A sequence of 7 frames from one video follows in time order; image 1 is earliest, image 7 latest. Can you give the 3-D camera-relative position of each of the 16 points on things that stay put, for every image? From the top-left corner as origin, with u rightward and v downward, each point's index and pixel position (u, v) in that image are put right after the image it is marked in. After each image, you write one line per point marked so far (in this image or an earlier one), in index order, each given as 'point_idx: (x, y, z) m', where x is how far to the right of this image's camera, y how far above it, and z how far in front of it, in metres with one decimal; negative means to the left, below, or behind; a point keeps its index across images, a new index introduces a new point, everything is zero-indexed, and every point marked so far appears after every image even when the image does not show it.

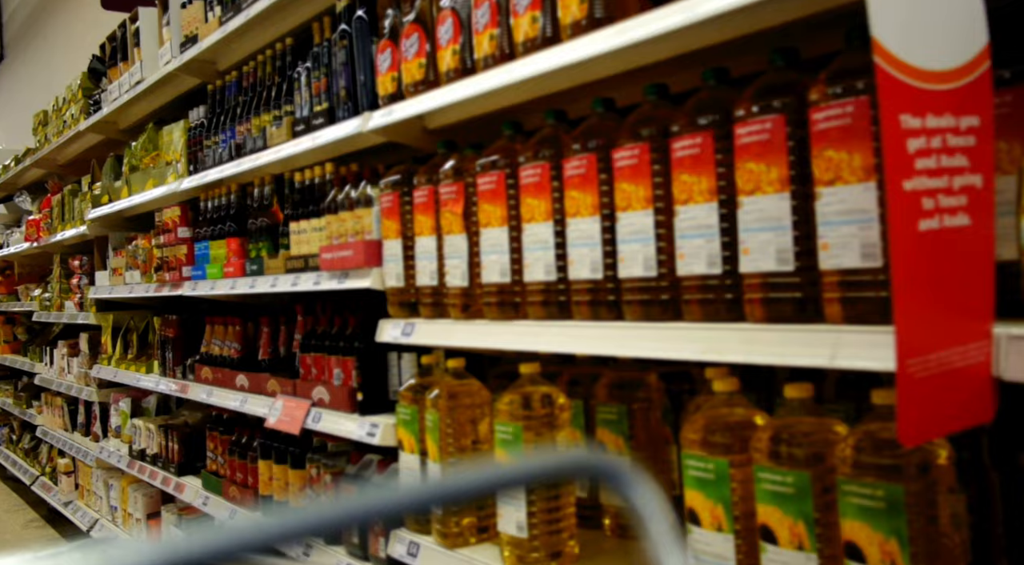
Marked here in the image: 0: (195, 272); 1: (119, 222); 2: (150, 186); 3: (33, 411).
0: (-1.1, 0.0, +3.3) m
1: (-2.0, +0.3, +4.5) m
2: (-1.4, +0.4, +3.6) m
3: (-3.2, -0.9, +6.2) m
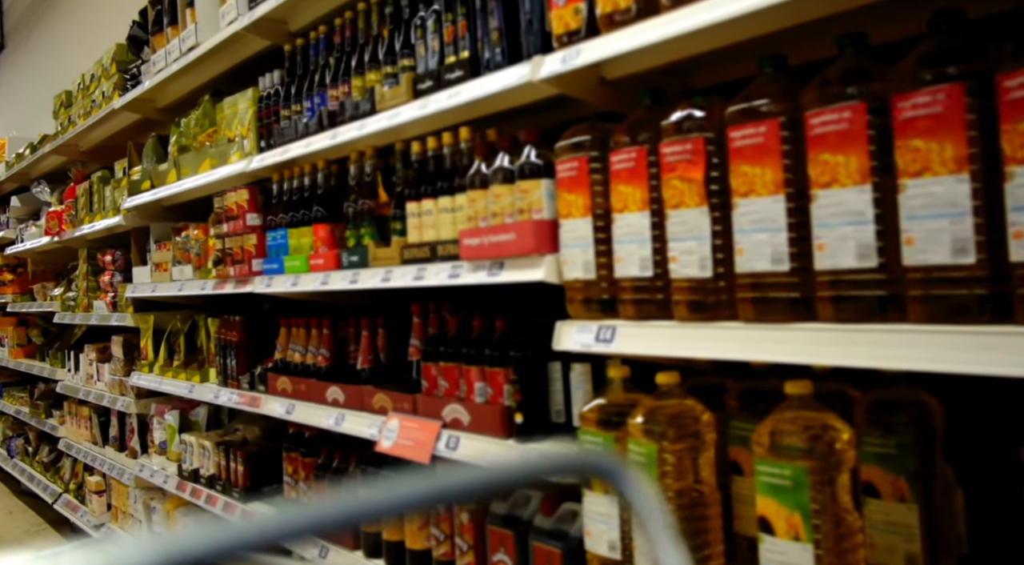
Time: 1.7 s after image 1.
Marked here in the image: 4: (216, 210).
0: (-0.8, +0.1, +2.9) m
1: (-1.6, +0.3, +4.2) m
2: (-1.0, +0.4, +3.2) m
3: (-2.9, -0.9, +5.8) m
4: (-1.1, +0.3, +3.3) m
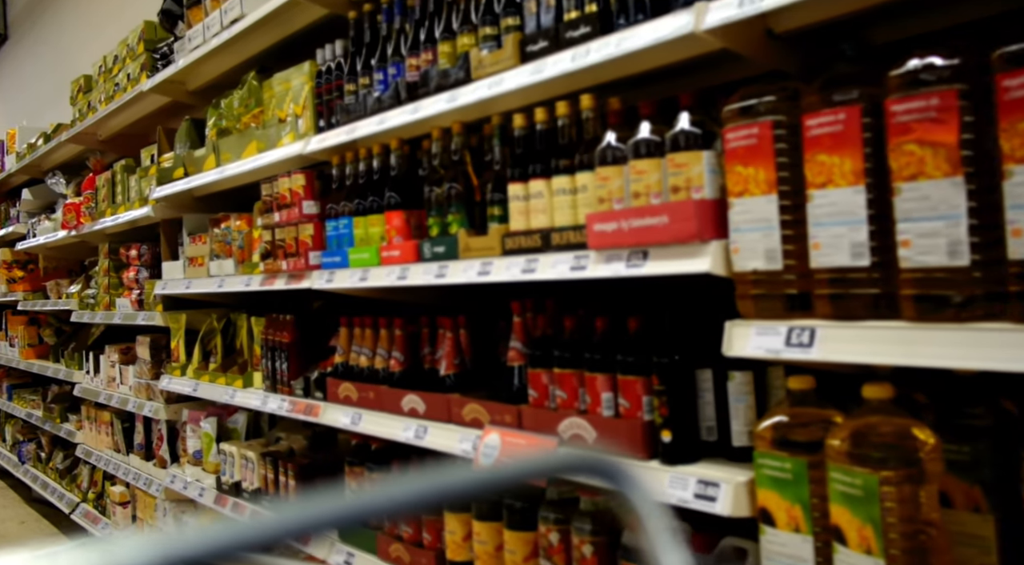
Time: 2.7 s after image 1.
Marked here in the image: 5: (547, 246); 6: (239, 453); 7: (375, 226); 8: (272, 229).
0: (-0.5, +0.1, +2.6) m
1: (-1.4, +0.3, +3.9) m
2: (-0.8, +0.4, +2.9) m
3: (-2.7, -0.9, +5.5) m
4: (-0.8, +0.3, +3.0) m
5: (+0.1, +0.1, +1.9) m
6: (-1.0, -0.6, +3.3) m
7: (-0.4, +0.2, +2.5) m
8: (-0.8, +0.2, +2.9) m
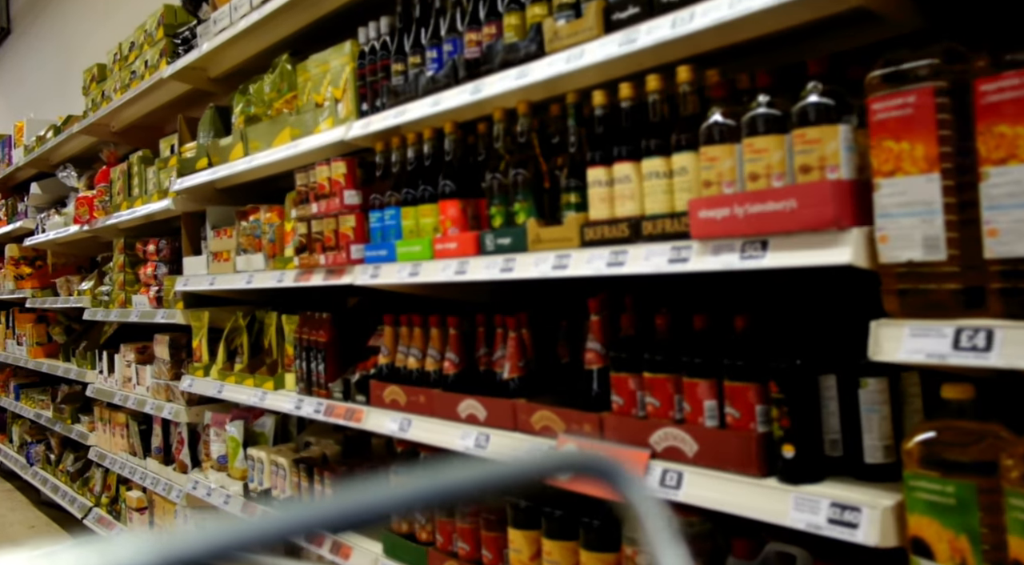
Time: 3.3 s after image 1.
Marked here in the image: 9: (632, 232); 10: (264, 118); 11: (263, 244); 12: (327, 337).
0: (-0.4, +0.1, +2.4) m
1: (-1.2, +0.4, +3.7) m
2: (-0.6, +0.4, +2.7) m
3: (-2.5, -0.8, +5.3) m
4: (-0.7, +0.3, +2.8) m
5: (+0.2, +0.1, +1.7) m
6: (-0.8, -0.6, +3.1) m
7: (-0.2, +0.2, +2.3) m
8: (-0.6, +0.2, +2.8) m
9: (+0.2, +0.1, +1.7) m
10: (-0.8, +0.6, +3.1) m
11: (-0.9, +0.1, +3.1) m
12: (-0.6, -0.2, +2.7) m
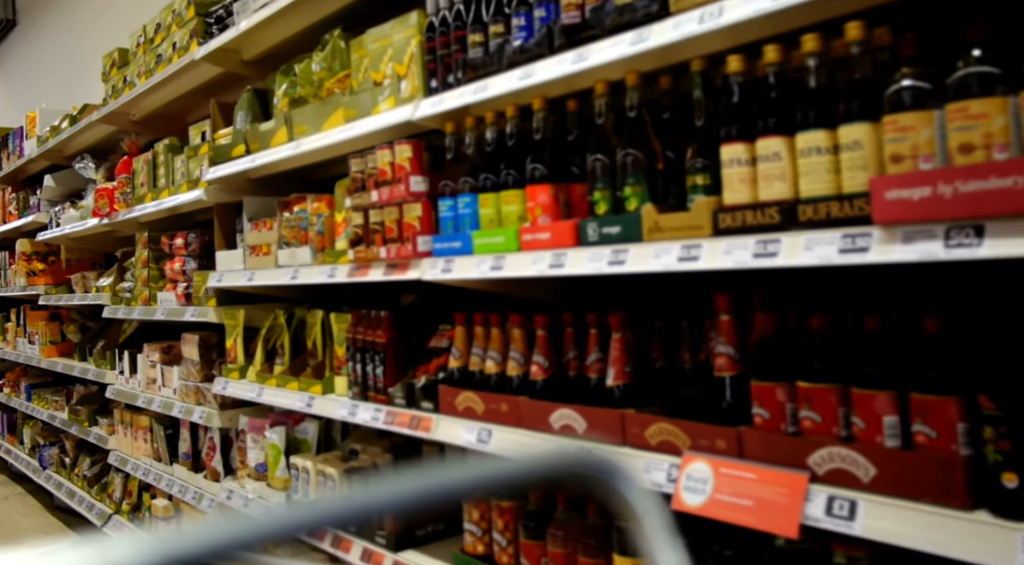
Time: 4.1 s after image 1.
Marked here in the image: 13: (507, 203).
0: (-0.2, +0.1, +2.2) m
1: (-1.0, +0.4, +3.4) m
2: (-0.4, +0.5, +2.5) m
3: (-2.3, -0.8, +5.0) m
4: (-0.4, +0.3, +2.6) m
5: (+0.4, +0.1, +1.4) m
6: (-0.6, -0.6, +2.9) m
7: (0.0, +0.2, +2.1) m
8: (-0.4, +0.2, +2.5) m
9: (+0.4, +0.1, +1.4) m
10: (-0.6, +0.6, +2.9) m
11: (-0.6, +0.1, +2.8) m
12: (-0.3, -0.2, +2.5) m
13: (0.0, +0.2, +2.1) m
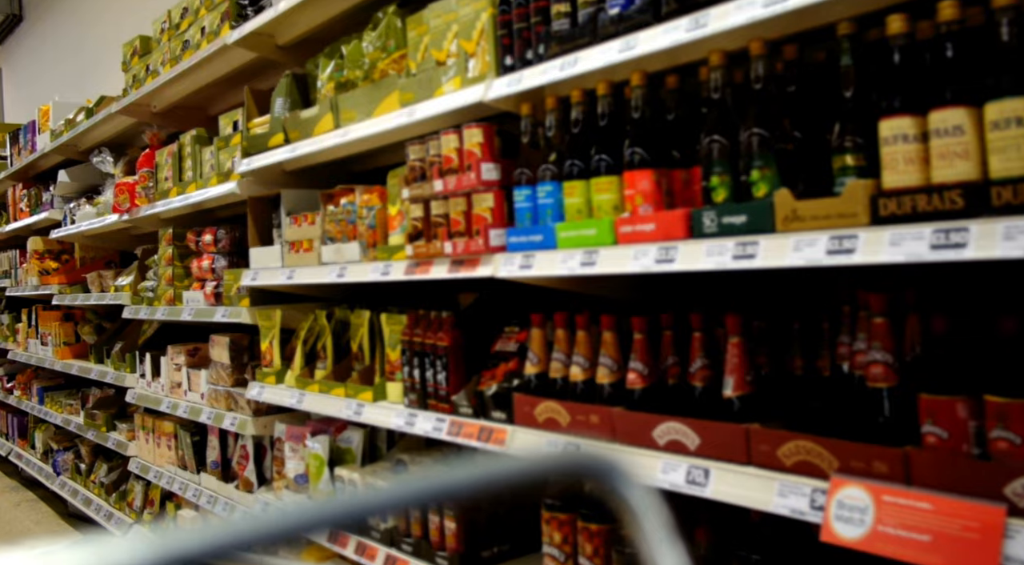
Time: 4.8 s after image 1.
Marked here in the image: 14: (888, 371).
0: (0.0, +0.1, +2.0) m
1: (-0.8, +0.4, +3.2) m
2: (-0.2, +0.5, +2.3) m
3: (-2.1, -0.8, +4.8) m
4: (-0.3, +0.3, +2.4) m
5: (+0.6, +0.1, +1.2) m
6: (-0.4, -0.6, +2.7) m
7: (+0.2, +0.2, +1.8) m
8: (-0.2, +0.2, +2.3) m
9: (+0.6, +0.1, +1.2) m
10: (-0.4, +0.6, +2.6) m
11: (-0.4, +0.2, +2.6) m
12: (-0.2, -0.1, +2.3) m
13: (+0.2, +0.2, +1.8) m
14: (+0.6, -0.1, +1.4) m
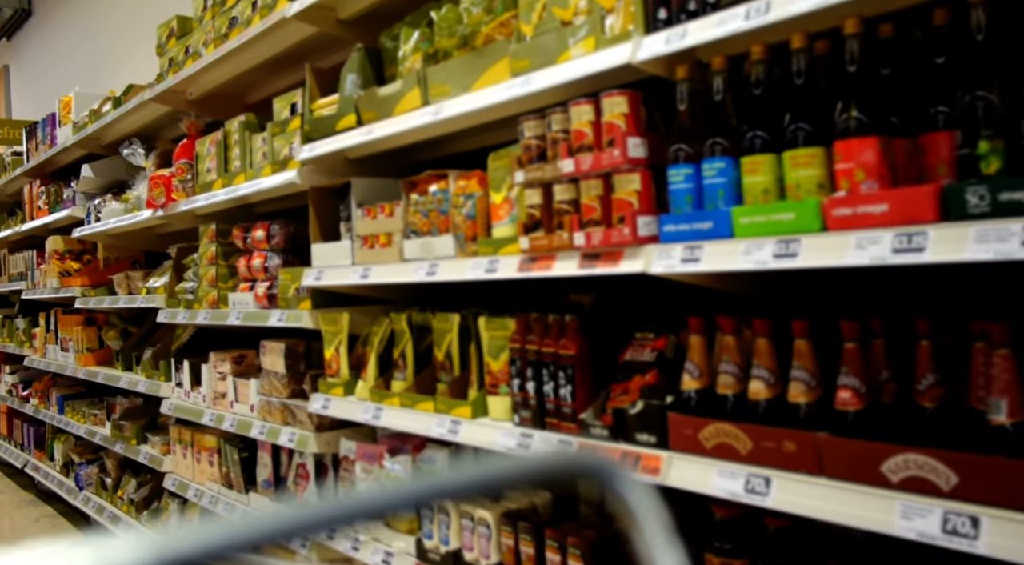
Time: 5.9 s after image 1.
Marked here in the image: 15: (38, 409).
0: (+0.3, +0.1, +1.6) m
1: (-0.5, +0.4, +2.9) m
2: (+0.1, +0.5, +1.9) m
3: (-1.8, -0.8, +4.5) m
4: (0.0, +0.3, +2.0) m
5: (+0.9, +0.1, +0.9) m
6: (-0.1, -0.6, +2.3) m
7: (+0.5, +0.2, +1.5) m
8: (+0.1, +0.2, +2.0) m
9: (+0.9, +0.1, +0.9) m
10: (-0.1, +0.6, +2.3) m
11: (-0.1, +0.2, +2.3) m
12: (+0.1, -0.1, +1.9) m
13: (+0.5, +0.2, +1.5) m
14: (+0.9, -0.1, +1.0) m
15: (-3.3, -0.9, +6.3) m
